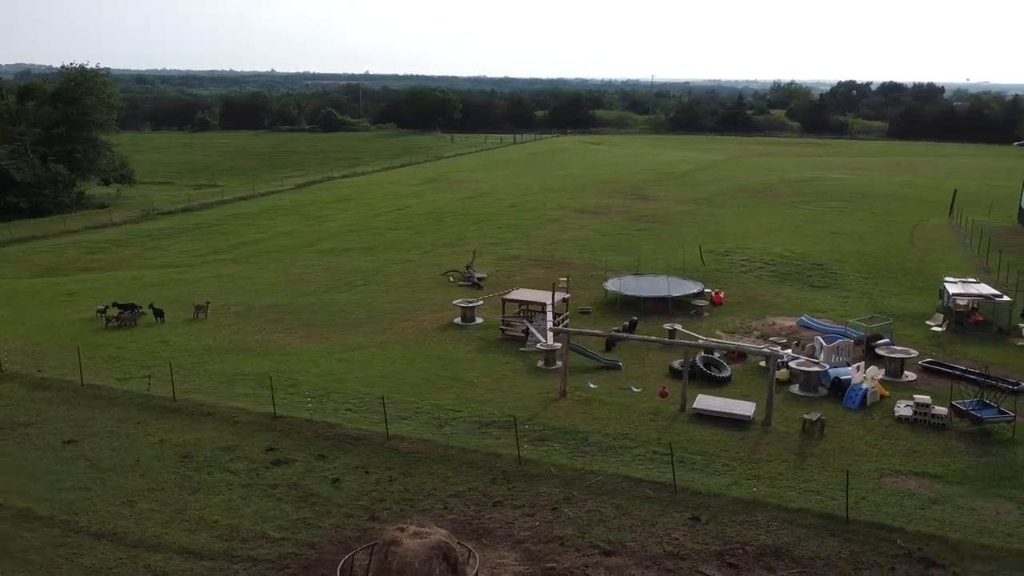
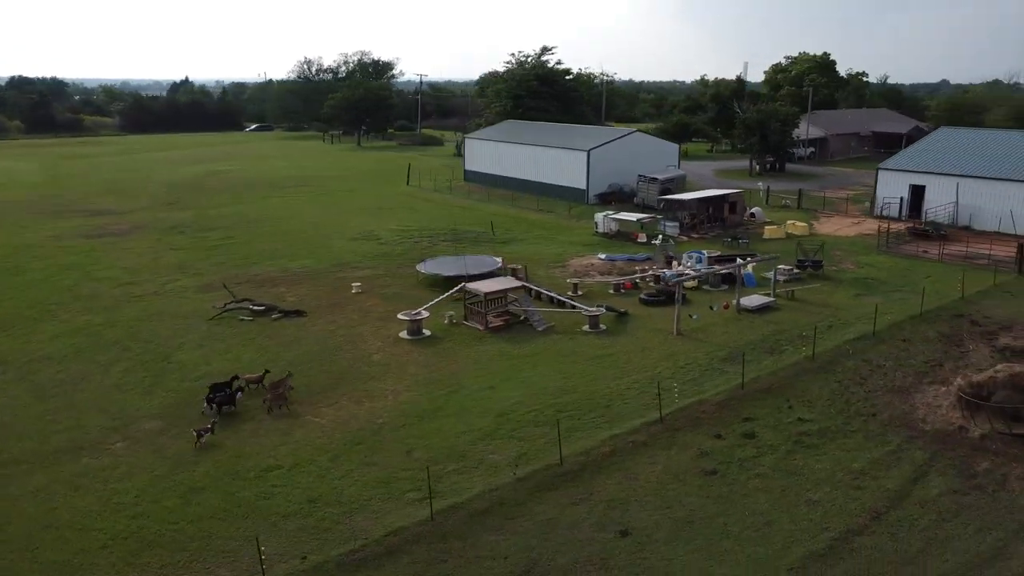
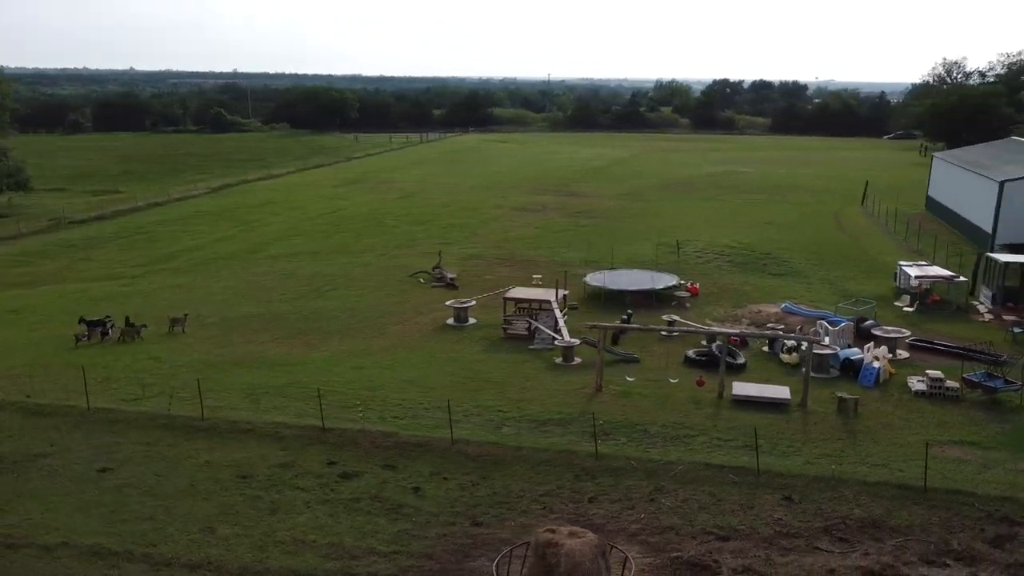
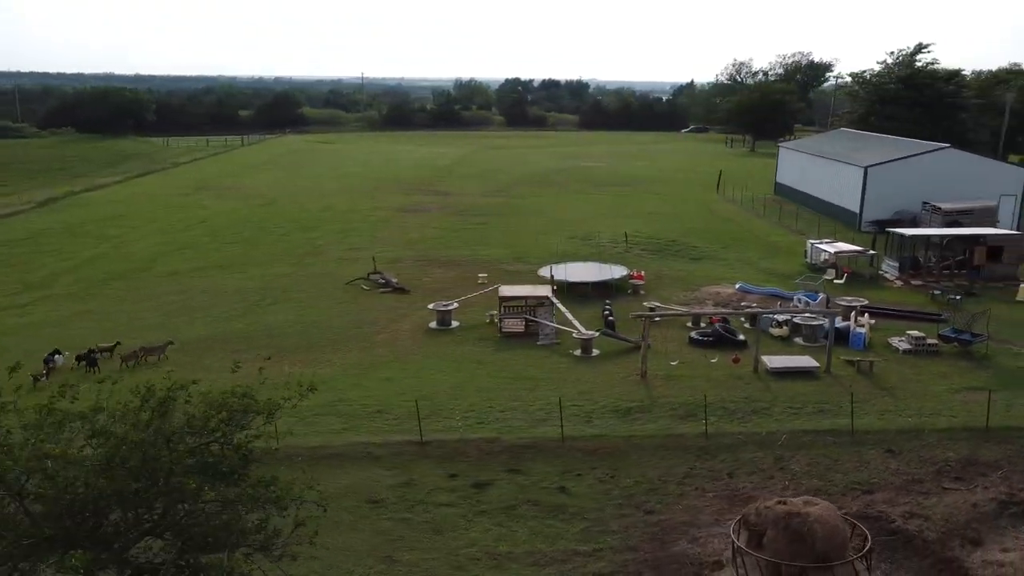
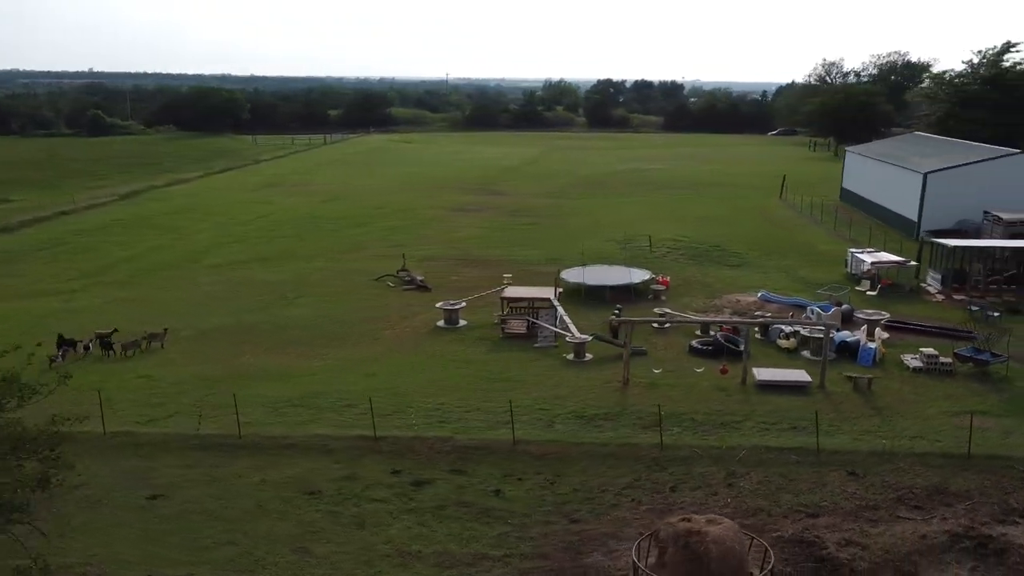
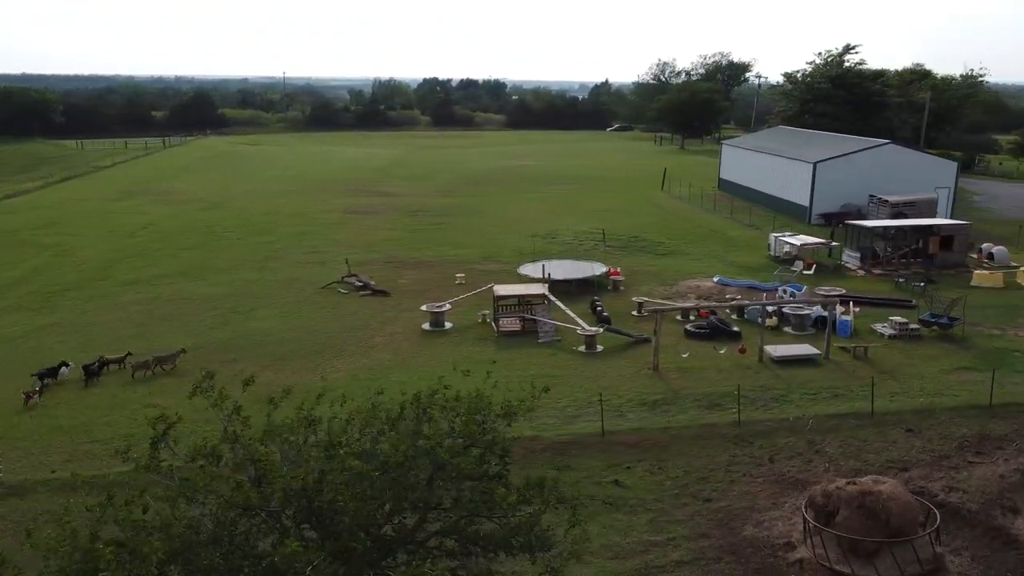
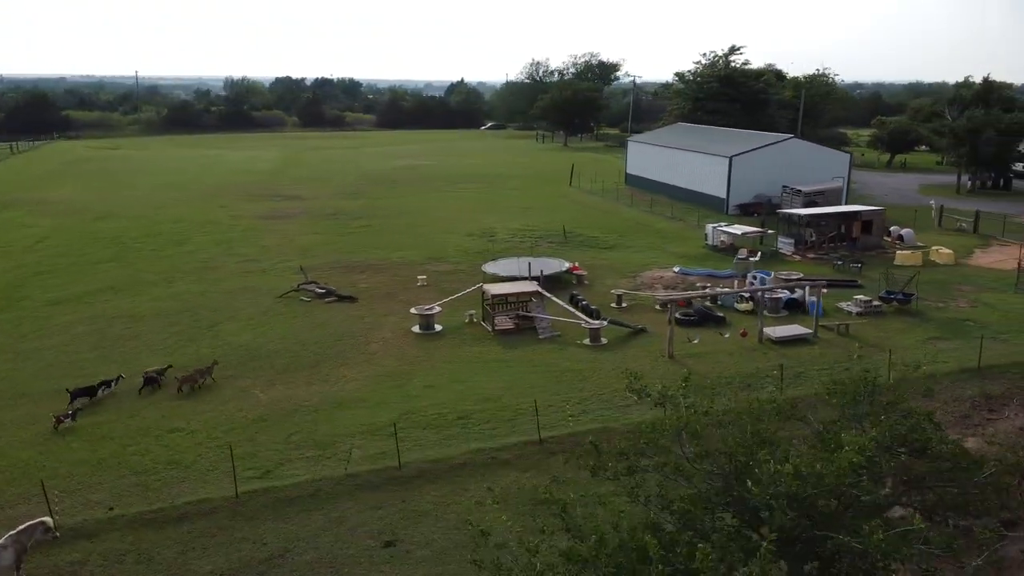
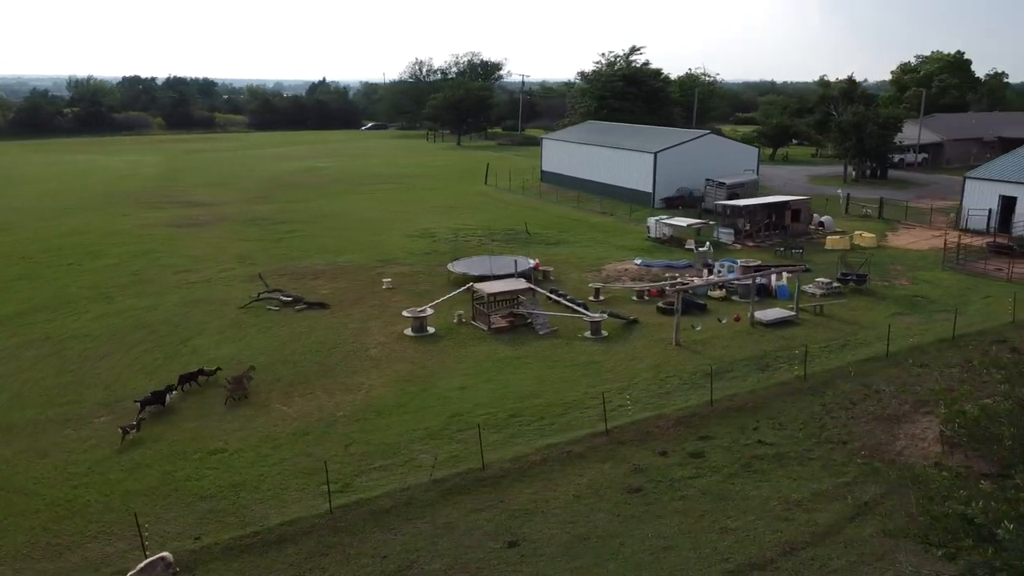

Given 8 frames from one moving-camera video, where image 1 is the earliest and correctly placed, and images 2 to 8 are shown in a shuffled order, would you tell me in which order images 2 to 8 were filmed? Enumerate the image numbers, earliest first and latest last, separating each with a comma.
3, 5, 4, 6, 7, 8, 2
